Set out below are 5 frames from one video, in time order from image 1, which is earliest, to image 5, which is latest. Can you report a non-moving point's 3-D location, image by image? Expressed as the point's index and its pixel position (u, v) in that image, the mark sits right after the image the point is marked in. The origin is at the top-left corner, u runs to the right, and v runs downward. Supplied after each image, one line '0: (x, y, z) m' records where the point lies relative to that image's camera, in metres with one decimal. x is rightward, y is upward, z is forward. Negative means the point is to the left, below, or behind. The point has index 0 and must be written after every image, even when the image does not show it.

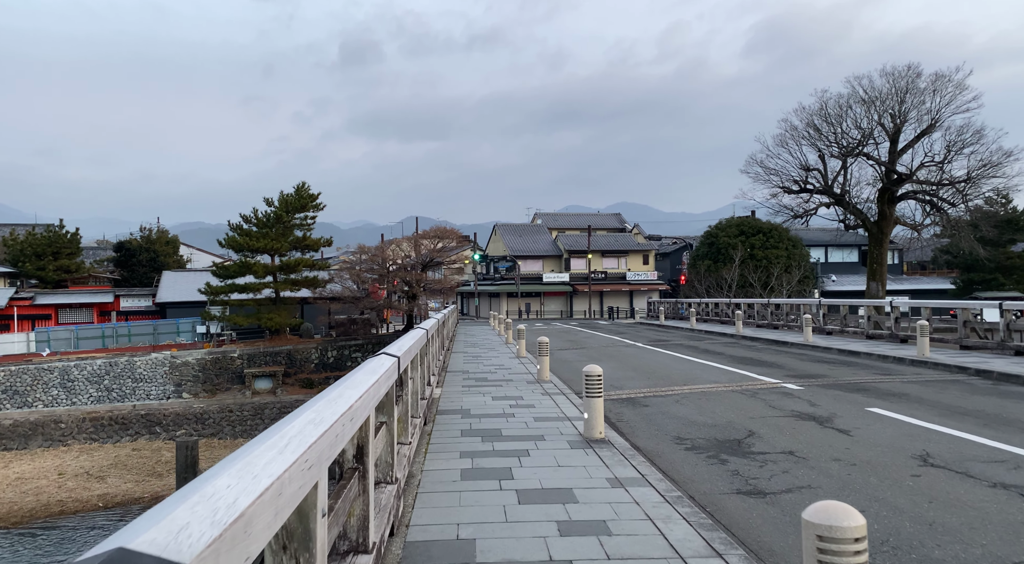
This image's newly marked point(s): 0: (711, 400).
0: (+2.8, -1.7, +9.2) m
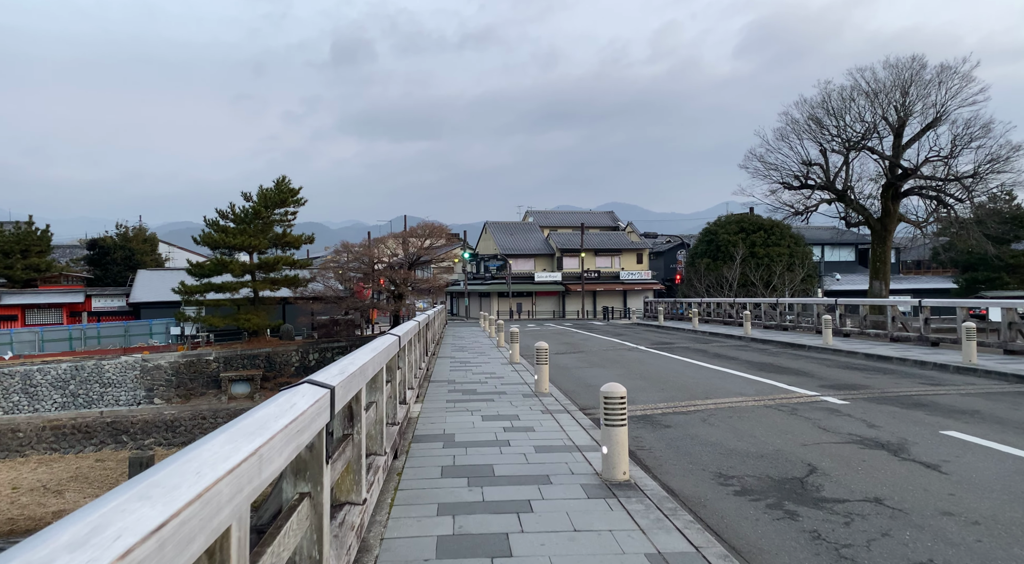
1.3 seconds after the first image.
0: (+2.7, -1.6, +7.7) m
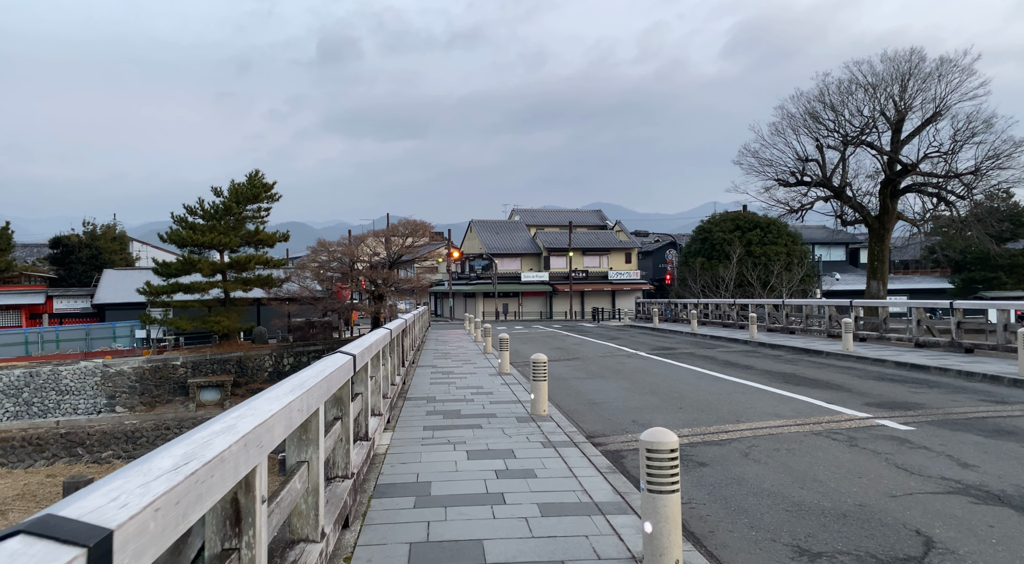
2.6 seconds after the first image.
0: (+2.7, -1.6, +6.1) m
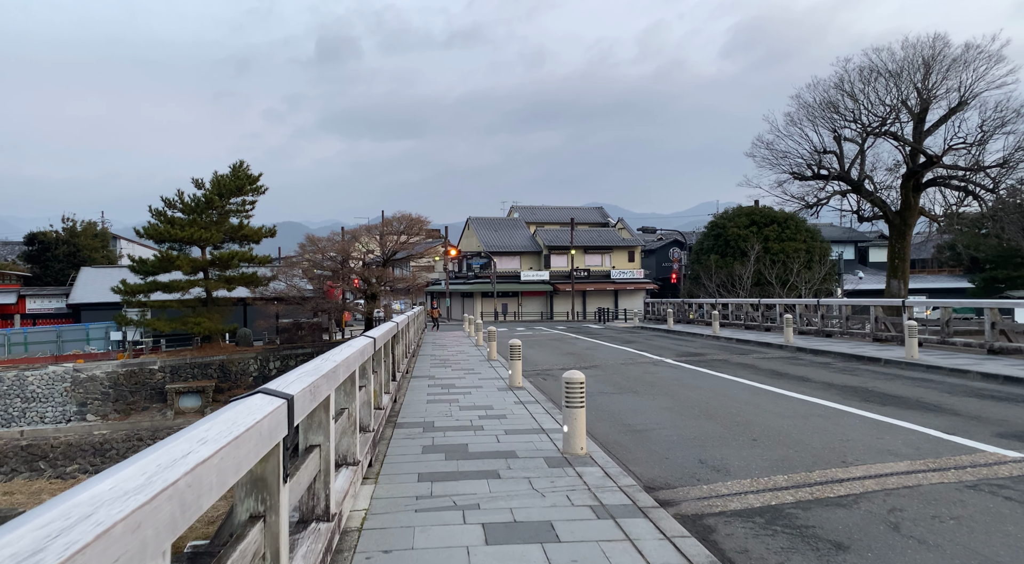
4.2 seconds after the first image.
0: (+2.9, -1.6, +4.1) m
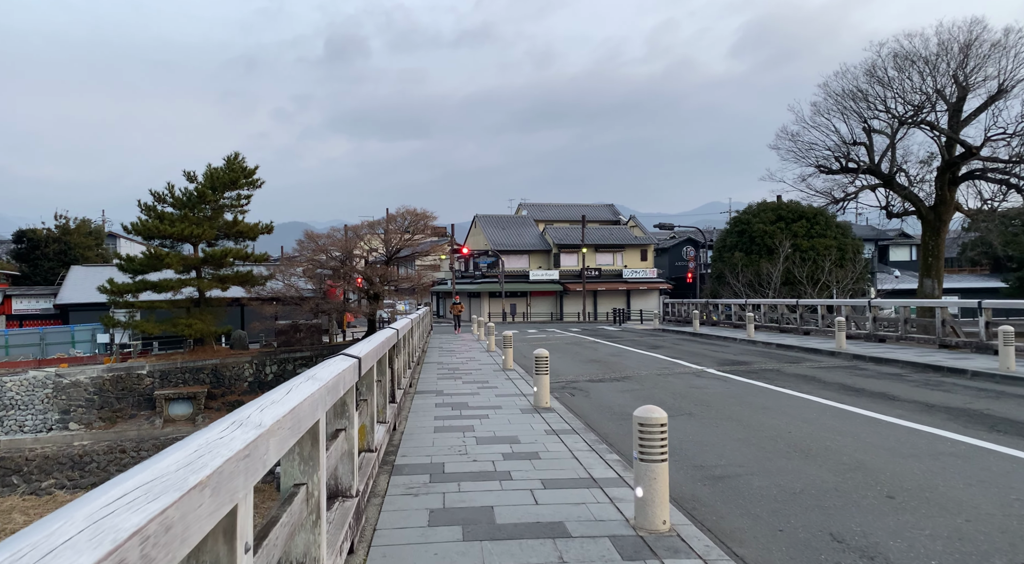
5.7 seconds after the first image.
0: (+3.2, -1.5, +2.2) m
